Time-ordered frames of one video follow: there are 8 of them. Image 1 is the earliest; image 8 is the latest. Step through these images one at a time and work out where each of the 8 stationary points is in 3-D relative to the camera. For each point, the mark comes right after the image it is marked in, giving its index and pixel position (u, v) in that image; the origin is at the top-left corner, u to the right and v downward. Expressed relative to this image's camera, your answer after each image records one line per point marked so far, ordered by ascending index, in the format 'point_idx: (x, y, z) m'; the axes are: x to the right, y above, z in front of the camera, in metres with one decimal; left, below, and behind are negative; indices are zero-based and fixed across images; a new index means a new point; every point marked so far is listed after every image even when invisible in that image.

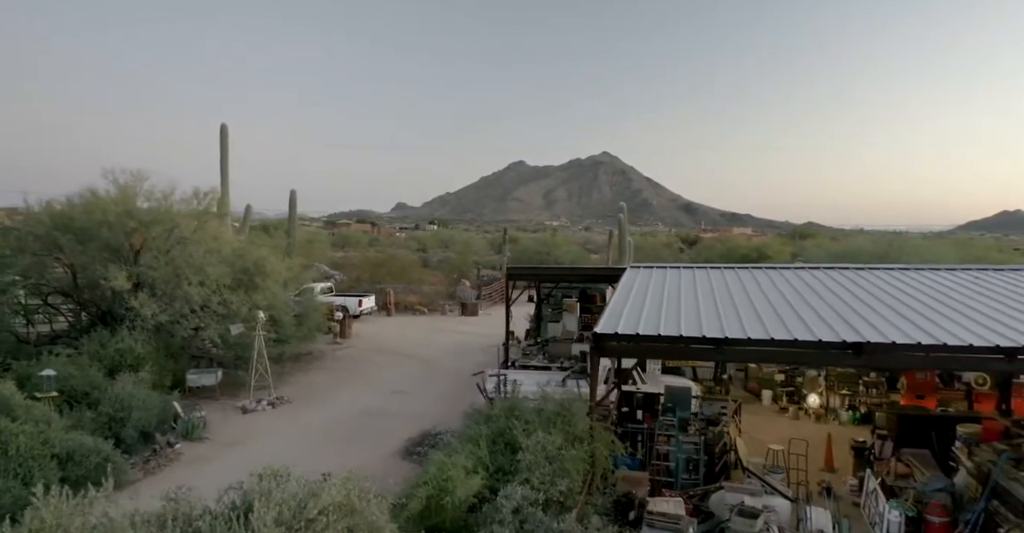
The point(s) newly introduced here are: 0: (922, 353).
0: (+4.5, -0.9, +6.0) m
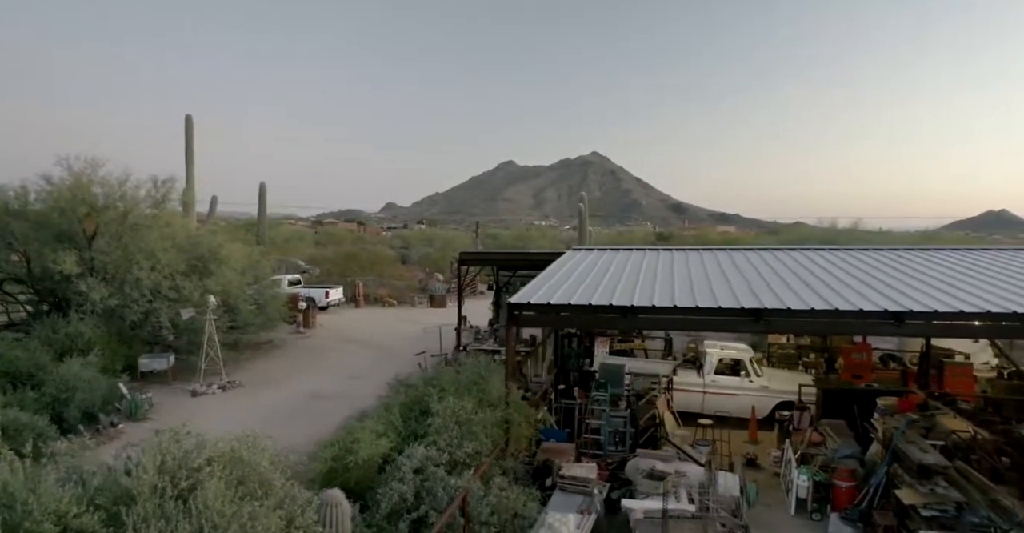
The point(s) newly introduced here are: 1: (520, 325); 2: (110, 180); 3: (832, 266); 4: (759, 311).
0: (+3.5, -0.6, +6.2) m
1: (0.0, -0.8, +6.9) m
2: (-9.4, +2.0, +12.5) m
3: (+5.4, 0.0, +9.3) m
4: (+2.9, -0.5, +6.3) m
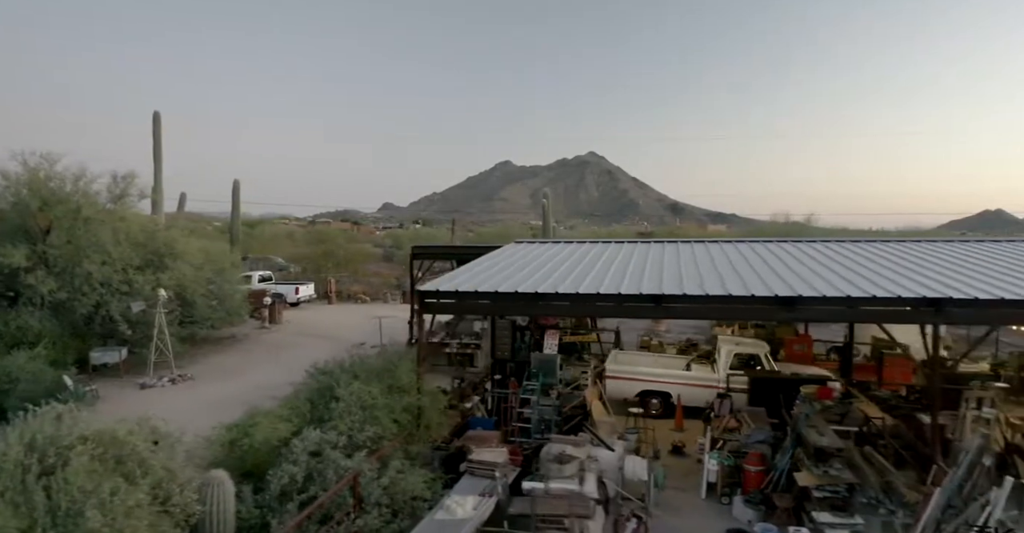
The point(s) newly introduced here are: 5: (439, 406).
0: (+2.3, -0.4, +6.4) m
1: (-1.1, -0.6, +7.0) m
2: (-10.6, +2.2, +12.6) m
3: (+4.2, +0.2, +9.4) m
4: (+1.7, -0.4, +6.4) m
5: (-1.1, -2.0, +7.6) m
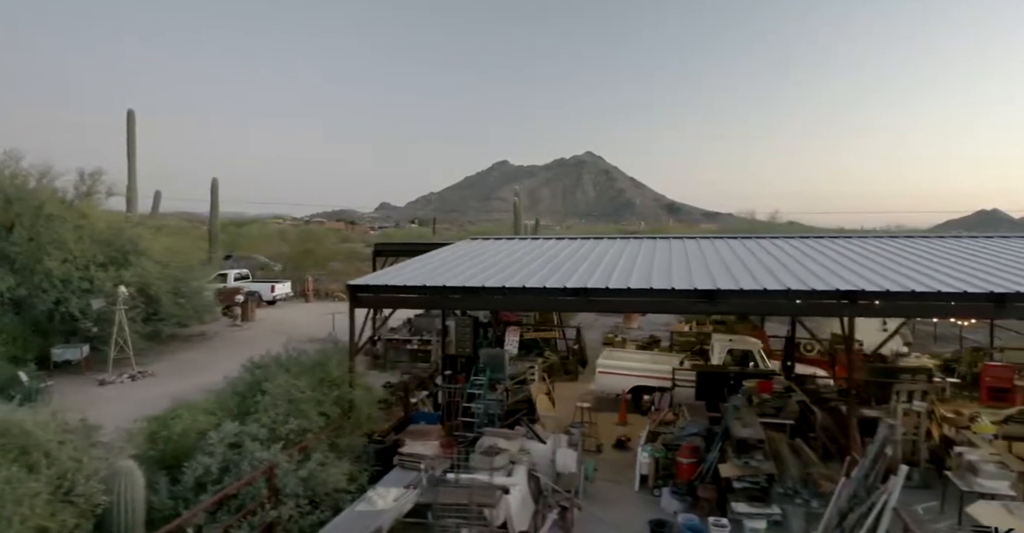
0: (+1.5, -0.4, +6.4) m
1: (-2.0, -0.5, +7.0) m
2: (-11.5, +2.2, +12.6) m
3: (+3.3, +0.2, +9.5) m
4: (+0.8, -0.3, +6.4) m
5: (-2.0, -1.9, +7.6) m
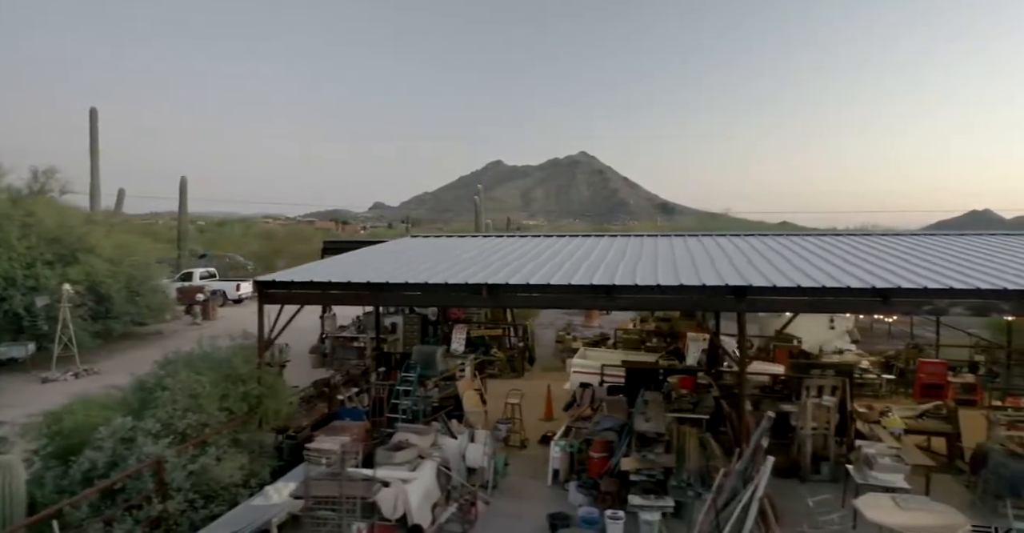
0: (+0.3, -0.3, +6.5) m
1: (-3.2, -0.5, +7.1) m
2: (-12.7, +2.3, +12.6) m
3: (+2.1, +0.3, +9.6) m
4: (-0.4, -0.2, +6.5) m
5: (-3.2, -1.9, +7.6) m
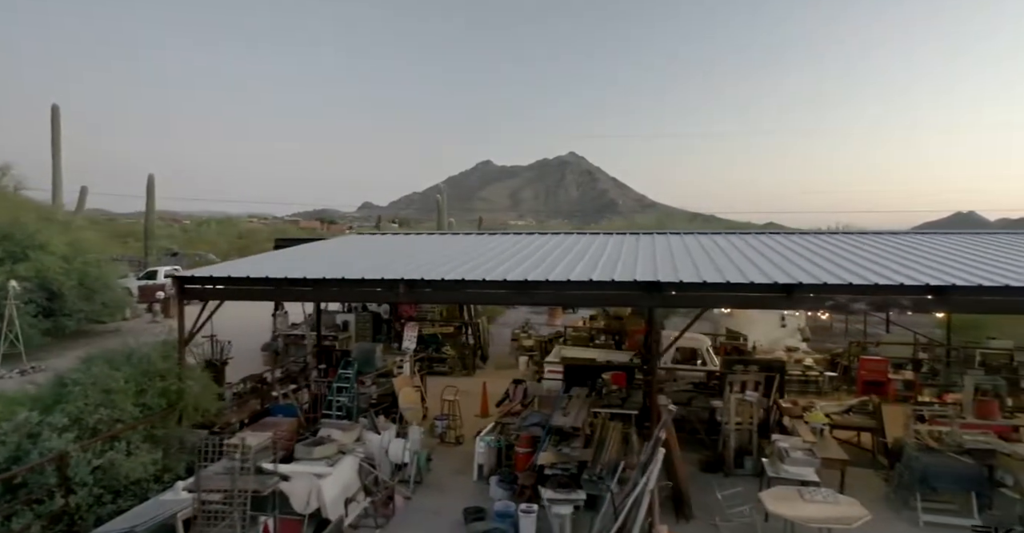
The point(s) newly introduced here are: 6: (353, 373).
0: (-0.7, -0.3, +6.5) m
1: (-4.2, -0.4, +7.1) m
2: (-13.8, +2.4, +12.4) m
3: (+1.1, +0.3, +9.6) m
4: (-1.4, -0.2, +6.5) m
5: (-4.2, -1.8, +7.6) m
6: (-2.6, -1.8, +8.9) m
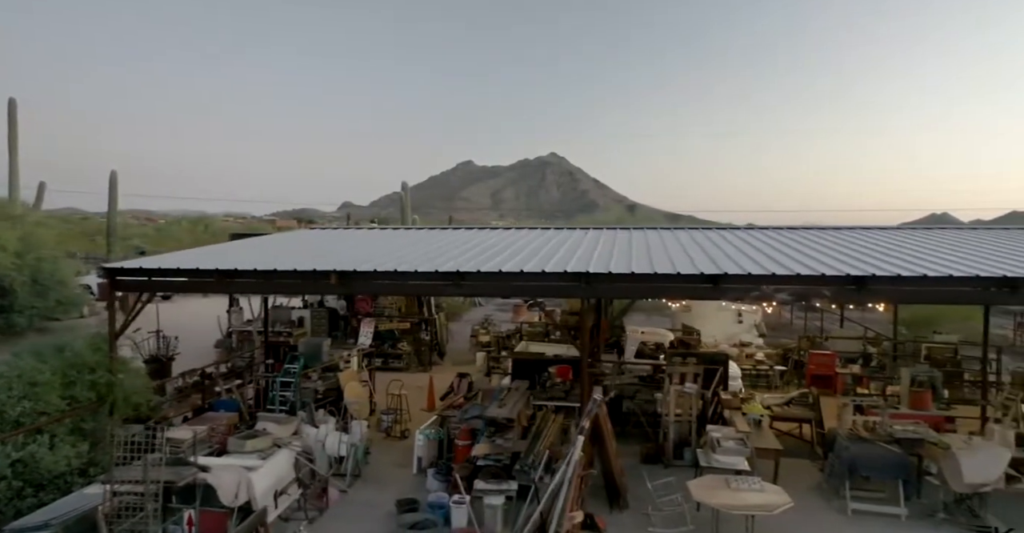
0: (-1.5, -0.1, +6.5) m
1: (-5.0, -0.3, +6.9) m
2: (-14.7, +2.5, +12.0) m
3: (+0.2, +0.4, +9.7) m
4: (-2.2, -0.1, +6.5) m
5: (-5.0, -1.7, +7.5) m
6: (-3.5, -1.6, +8.8) m
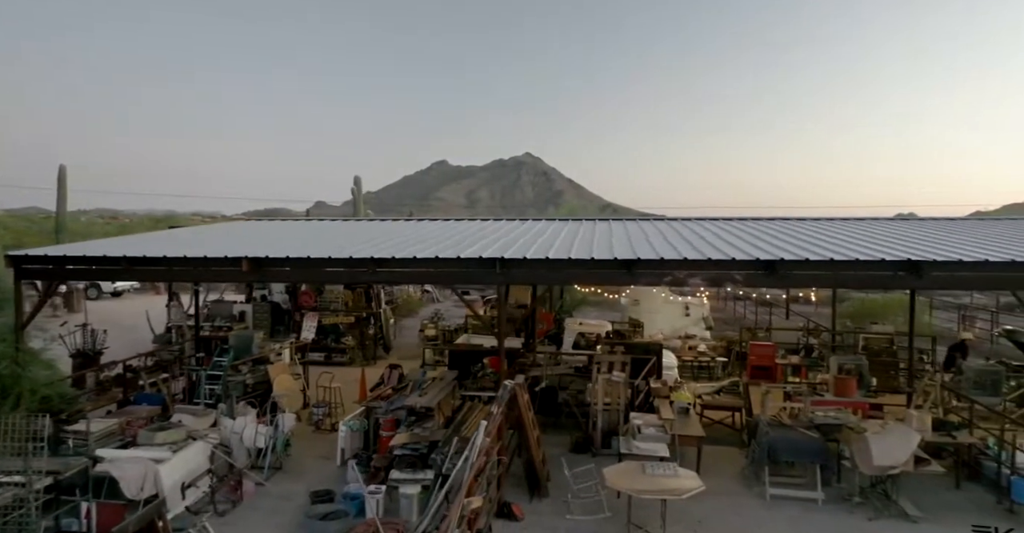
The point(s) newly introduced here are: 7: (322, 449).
0: (-2.5, 0.0, +6.4) m
1: (-6.0, -0.2, +6.7) m
2: (-15.9, +2.6, +11.4) m
3: (-0.9, +0.6, +9.6) m
4: (-3.1, +0.1, +6.3) m
5: (-6.0, -1.5, +7.2) m
6: (-4.6, -1.5, +8.6) m
7: (-2.7, -2.7, +7.8) m
